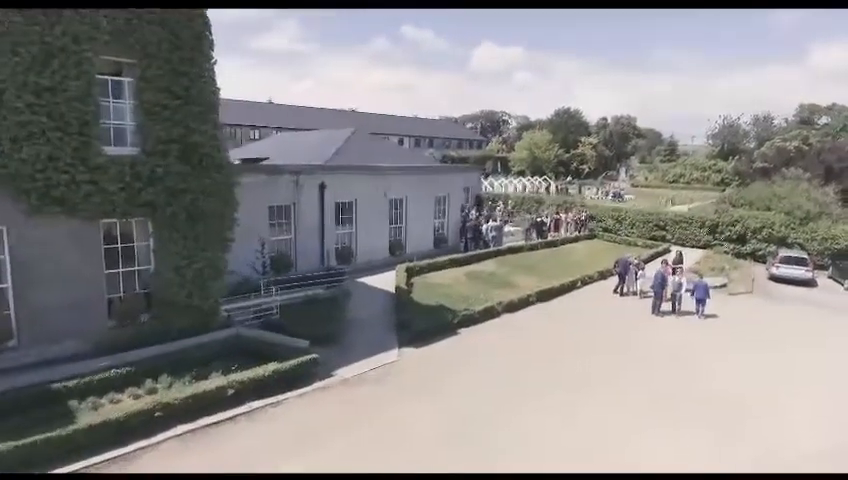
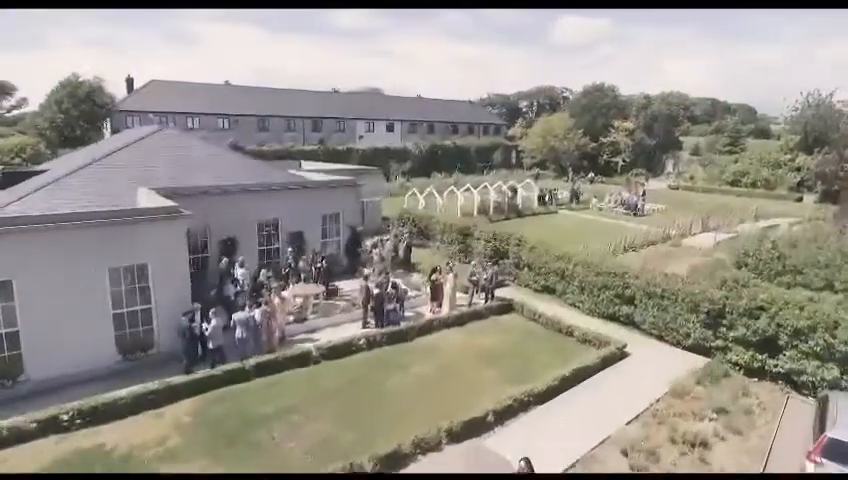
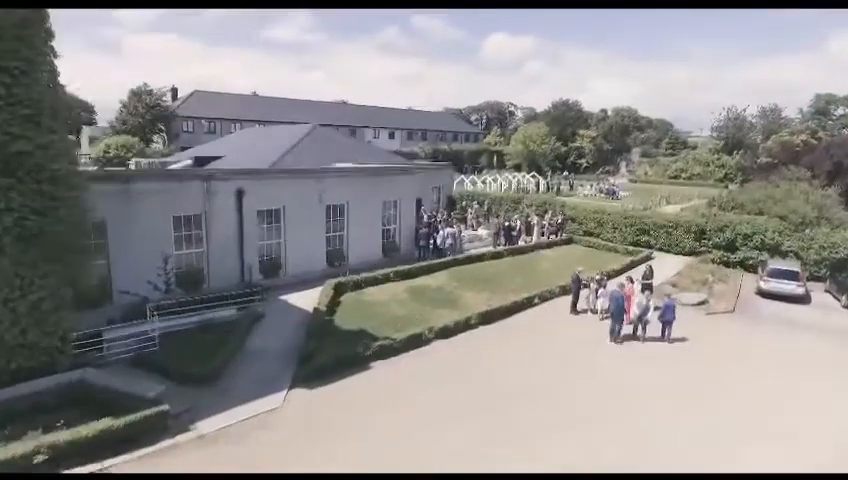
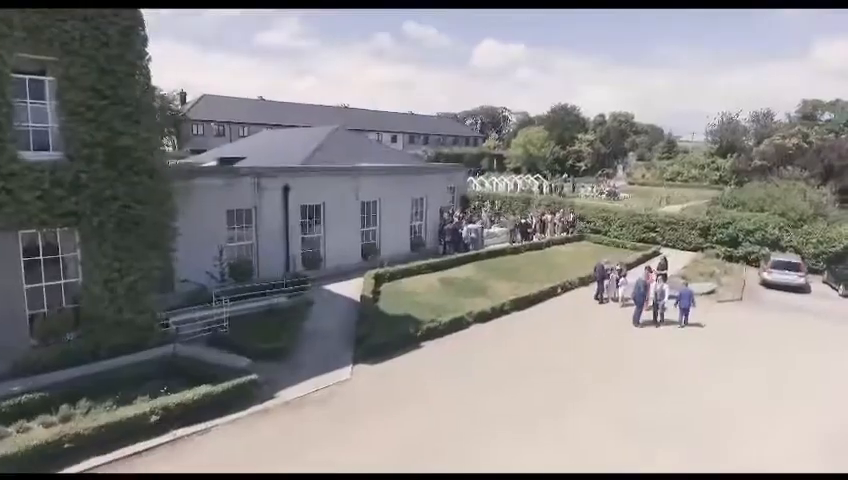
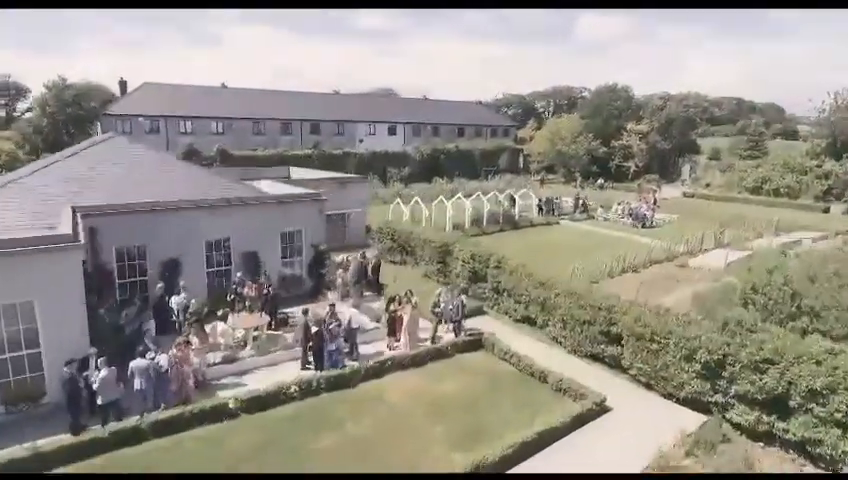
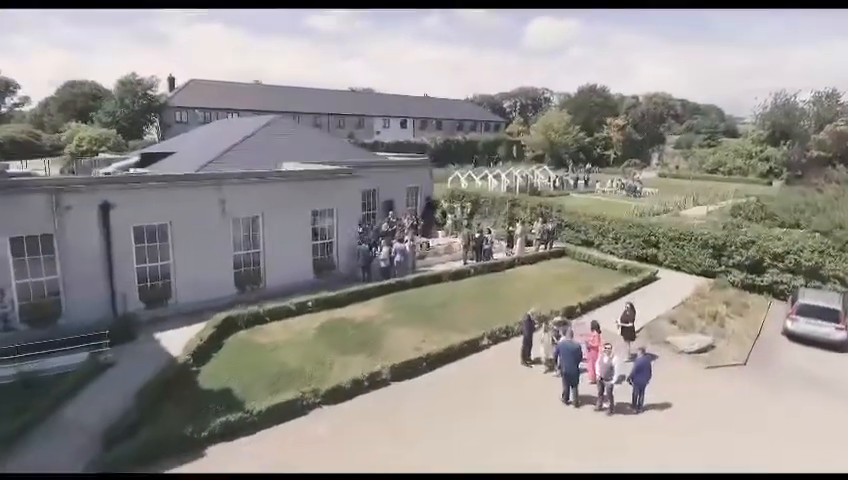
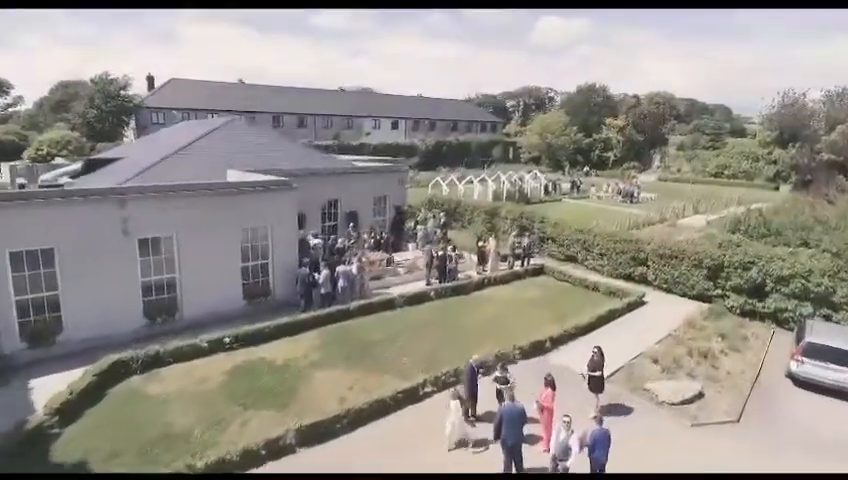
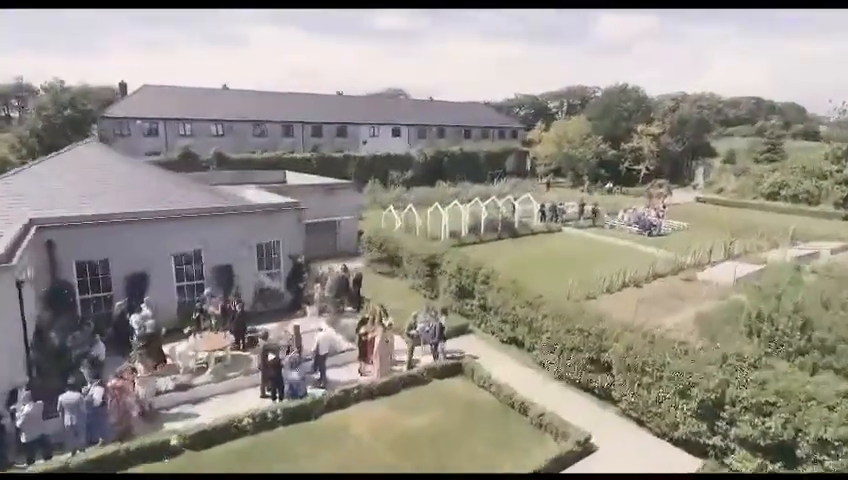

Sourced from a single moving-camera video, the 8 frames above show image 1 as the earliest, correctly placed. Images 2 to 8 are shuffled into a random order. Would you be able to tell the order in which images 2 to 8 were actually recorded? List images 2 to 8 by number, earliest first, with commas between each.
4, 3, 6, 7, 2, 5, 8
